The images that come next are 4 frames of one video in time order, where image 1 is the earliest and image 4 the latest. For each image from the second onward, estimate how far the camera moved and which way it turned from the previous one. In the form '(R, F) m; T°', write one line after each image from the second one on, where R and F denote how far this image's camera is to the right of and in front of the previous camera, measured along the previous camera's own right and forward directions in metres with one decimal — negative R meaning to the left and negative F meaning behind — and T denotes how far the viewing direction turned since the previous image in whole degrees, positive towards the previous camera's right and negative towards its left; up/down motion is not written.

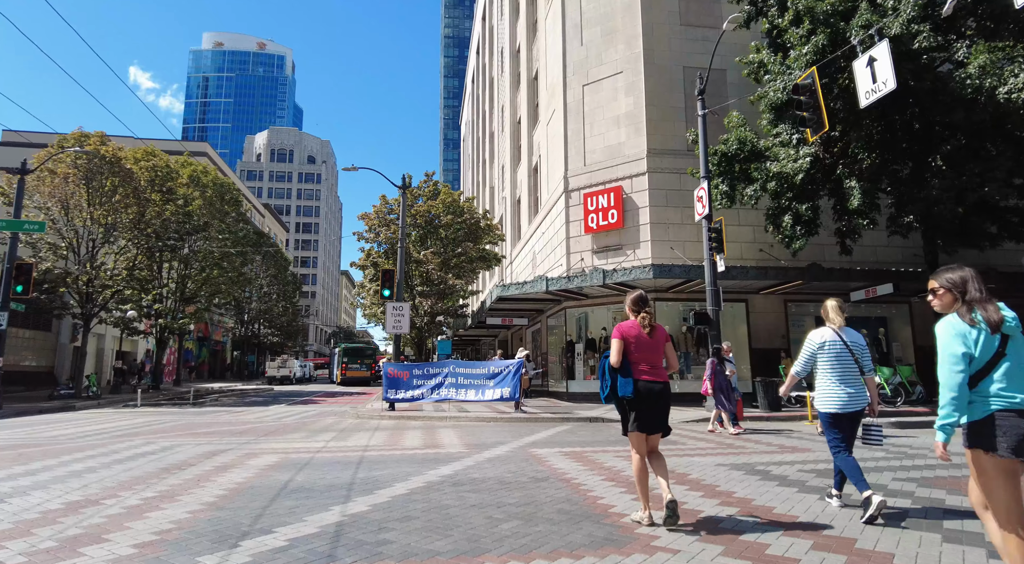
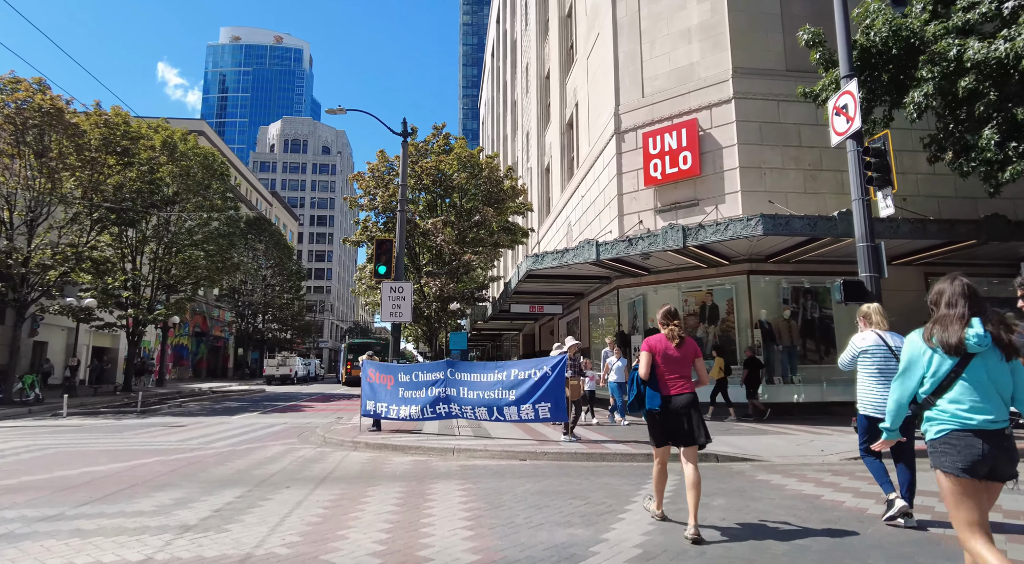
(-0.4, +5.4) m; -2°
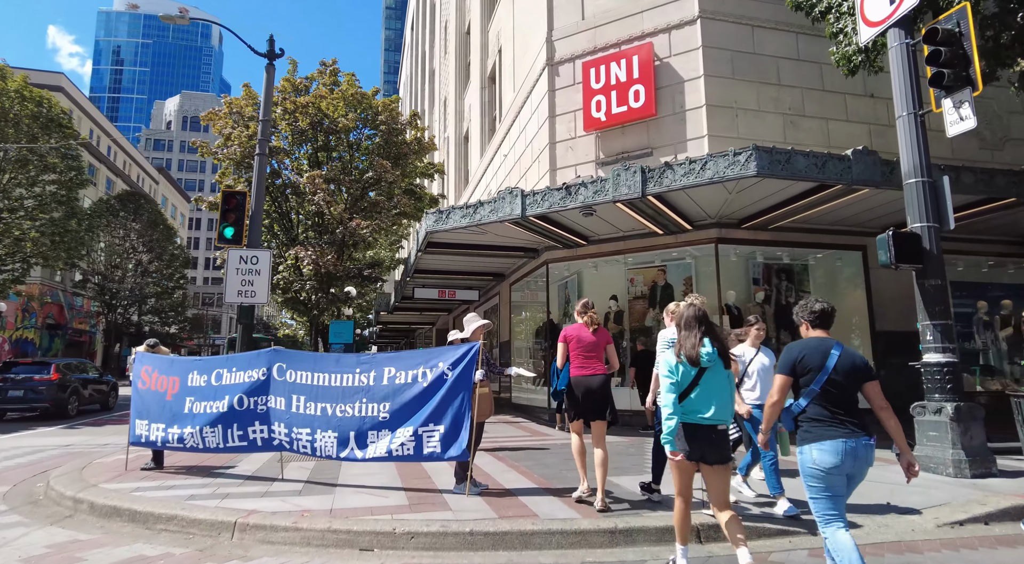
(+0.5, +3.9) m; +7°
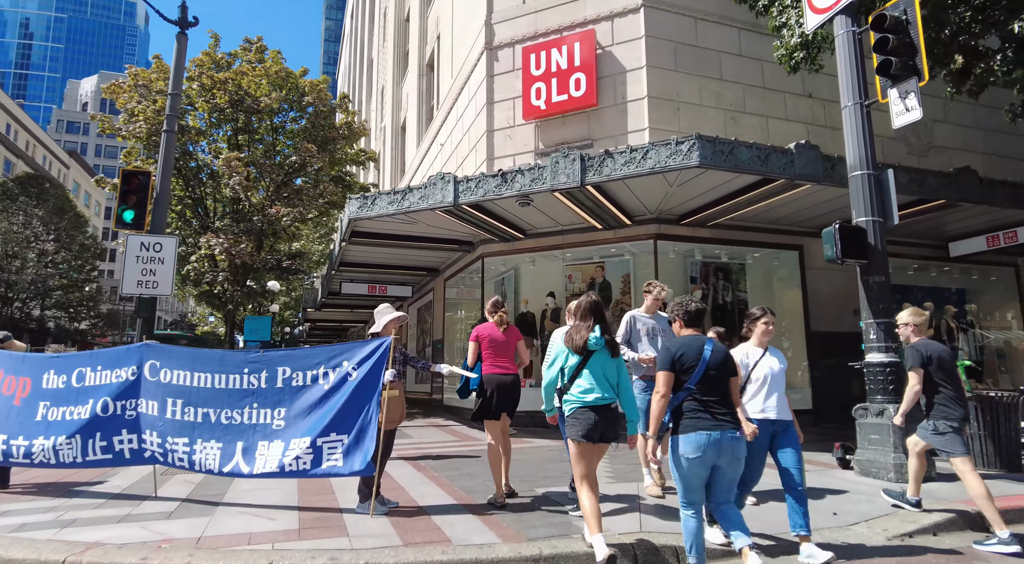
(+0.2, +0.6) m; +5°
